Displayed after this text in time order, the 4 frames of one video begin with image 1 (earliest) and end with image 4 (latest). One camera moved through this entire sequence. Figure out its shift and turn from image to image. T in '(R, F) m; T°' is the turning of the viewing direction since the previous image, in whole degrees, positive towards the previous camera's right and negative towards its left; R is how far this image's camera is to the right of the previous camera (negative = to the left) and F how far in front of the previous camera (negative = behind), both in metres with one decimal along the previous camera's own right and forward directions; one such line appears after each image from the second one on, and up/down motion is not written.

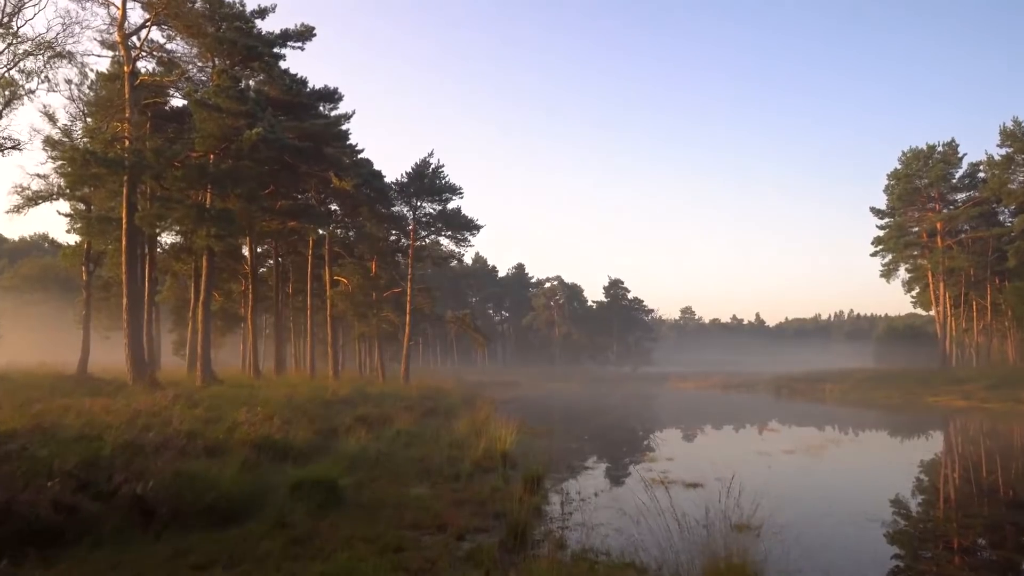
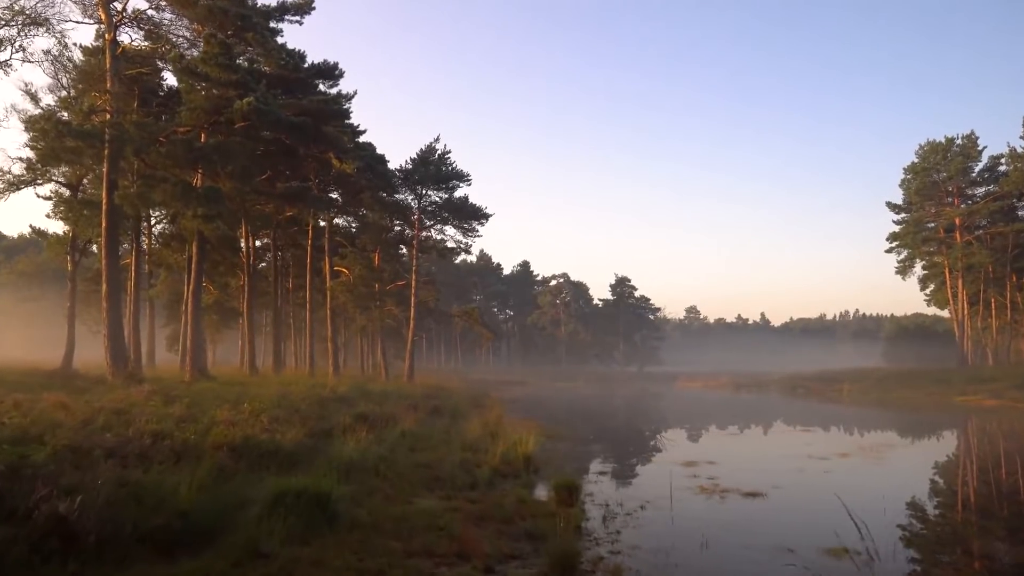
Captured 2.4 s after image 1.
(-0.4, +1.8) m; 0°
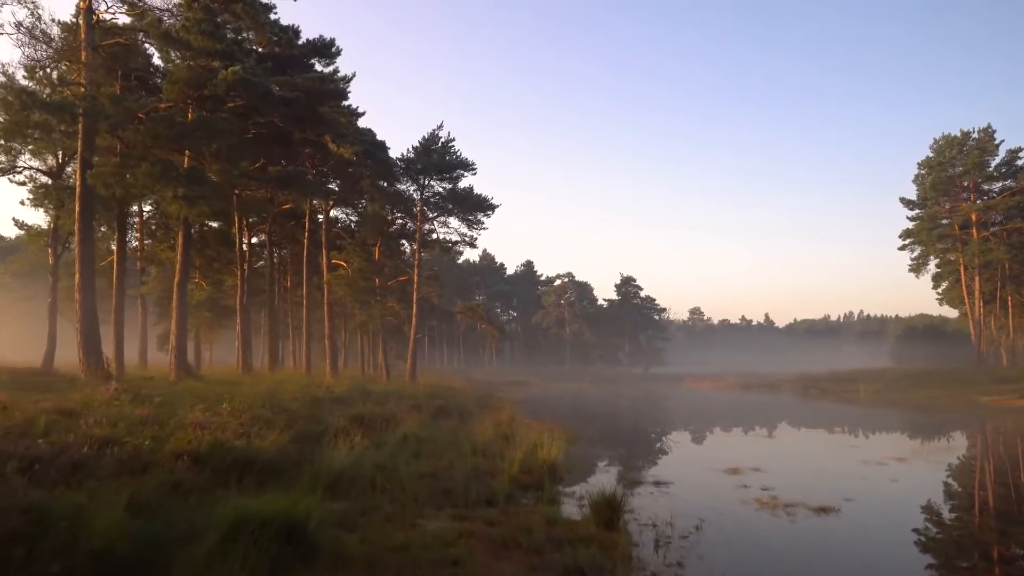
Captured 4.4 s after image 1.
(-0.3, +1.7) m; 0°
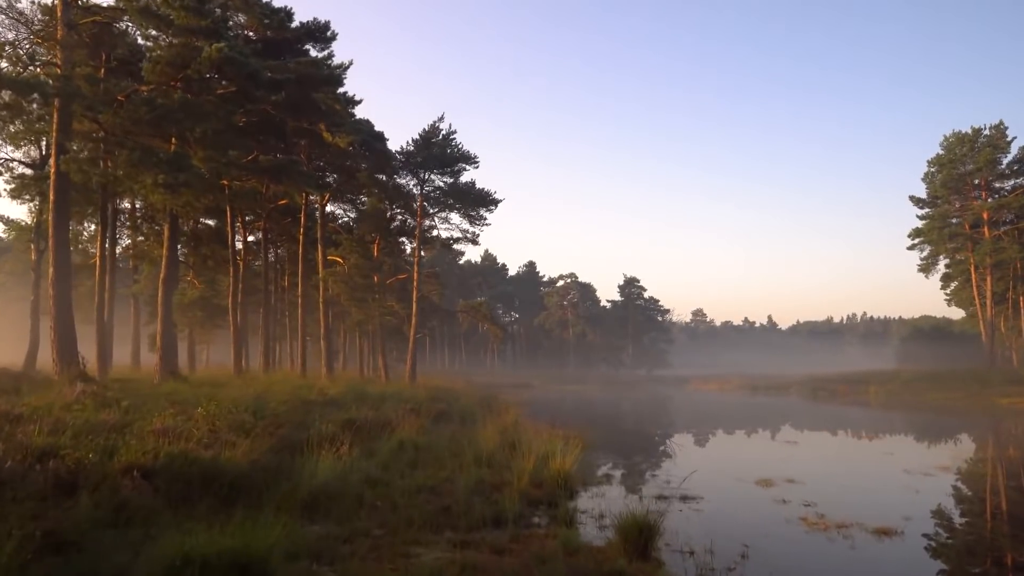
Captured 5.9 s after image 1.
(-0.1, +1.2) m; 0°
